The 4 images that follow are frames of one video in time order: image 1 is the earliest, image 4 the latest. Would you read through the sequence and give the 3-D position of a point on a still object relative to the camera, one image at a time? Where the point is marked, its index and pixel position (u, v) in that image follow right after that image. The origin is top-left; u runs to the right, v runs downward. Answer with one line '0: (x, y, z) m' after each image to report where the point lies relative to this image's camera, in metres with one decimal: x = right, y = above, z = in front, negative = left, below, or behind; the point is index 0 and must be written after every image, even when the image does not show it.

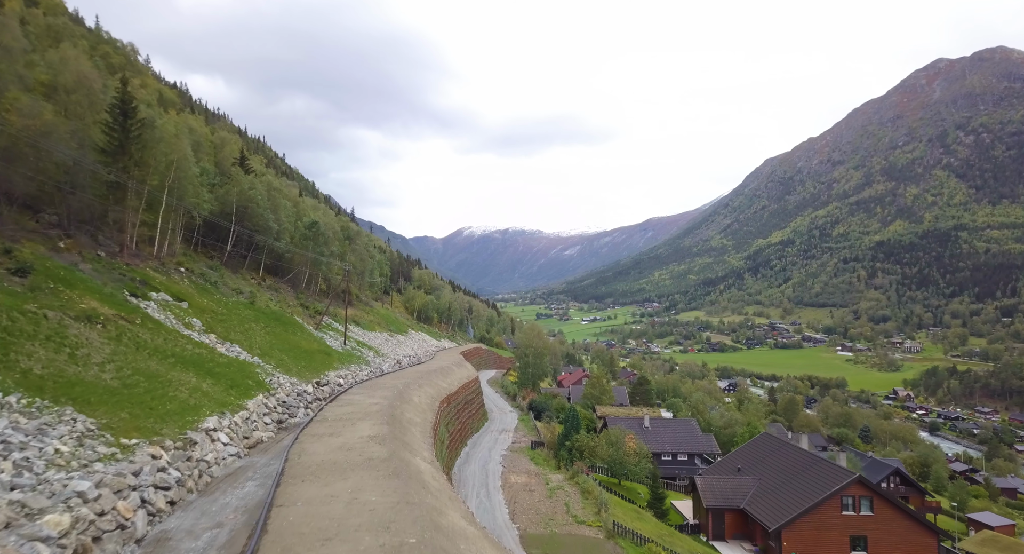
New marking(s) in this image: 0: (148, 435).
0: (-13.0, -5.7, +18.4) m
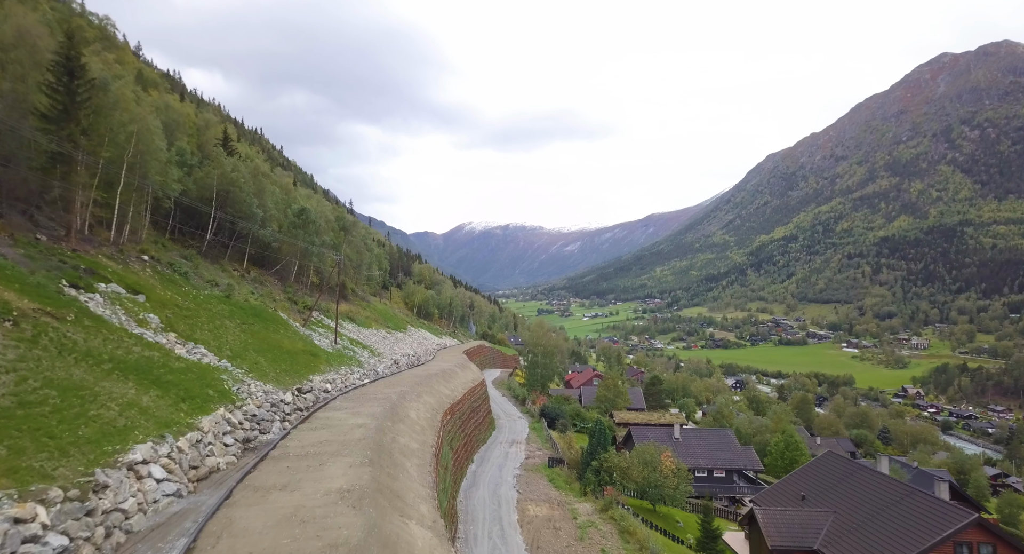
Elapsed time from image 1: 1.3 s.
0: (-12.2, -5.1, +13.0) m
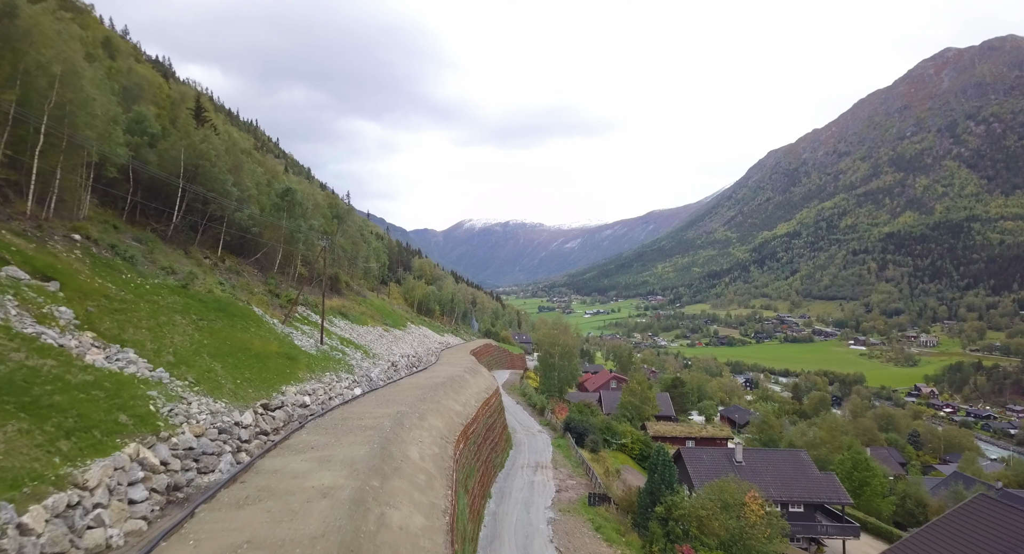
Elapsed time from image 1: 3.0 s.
0: (-10.7, -4.4, +5.4) m
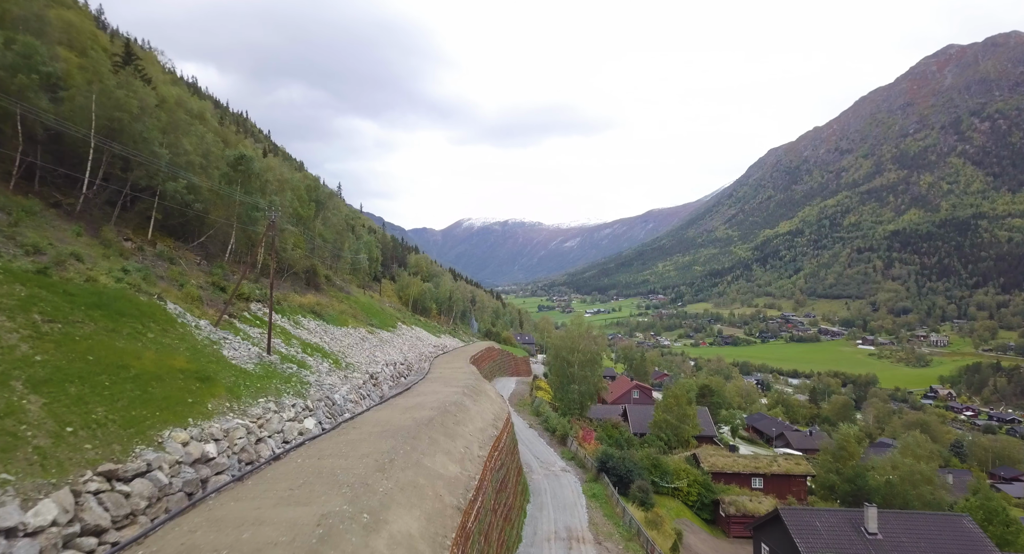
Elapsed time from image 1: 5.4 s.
0: (-9.7, -3.6, -5.3) m
